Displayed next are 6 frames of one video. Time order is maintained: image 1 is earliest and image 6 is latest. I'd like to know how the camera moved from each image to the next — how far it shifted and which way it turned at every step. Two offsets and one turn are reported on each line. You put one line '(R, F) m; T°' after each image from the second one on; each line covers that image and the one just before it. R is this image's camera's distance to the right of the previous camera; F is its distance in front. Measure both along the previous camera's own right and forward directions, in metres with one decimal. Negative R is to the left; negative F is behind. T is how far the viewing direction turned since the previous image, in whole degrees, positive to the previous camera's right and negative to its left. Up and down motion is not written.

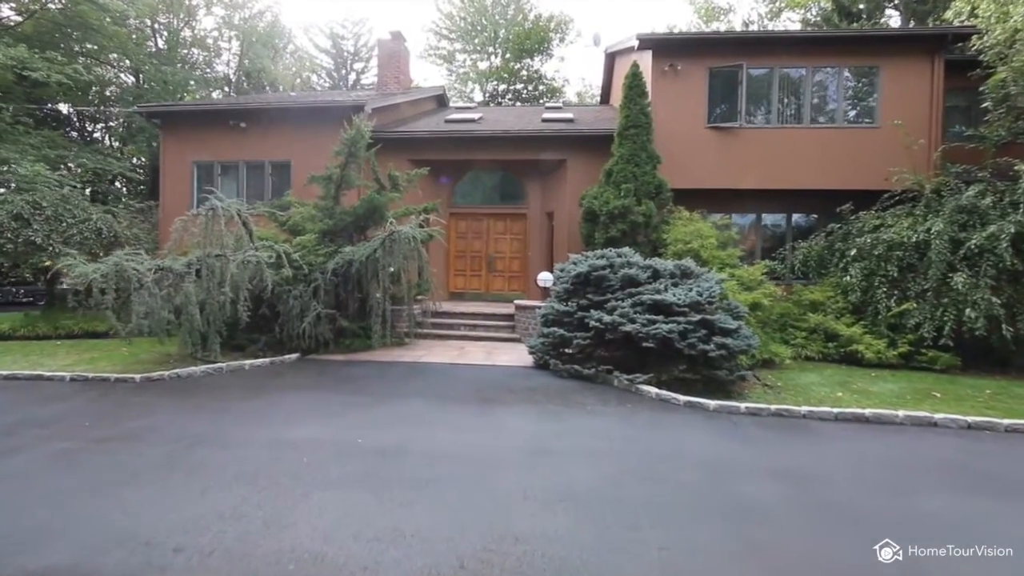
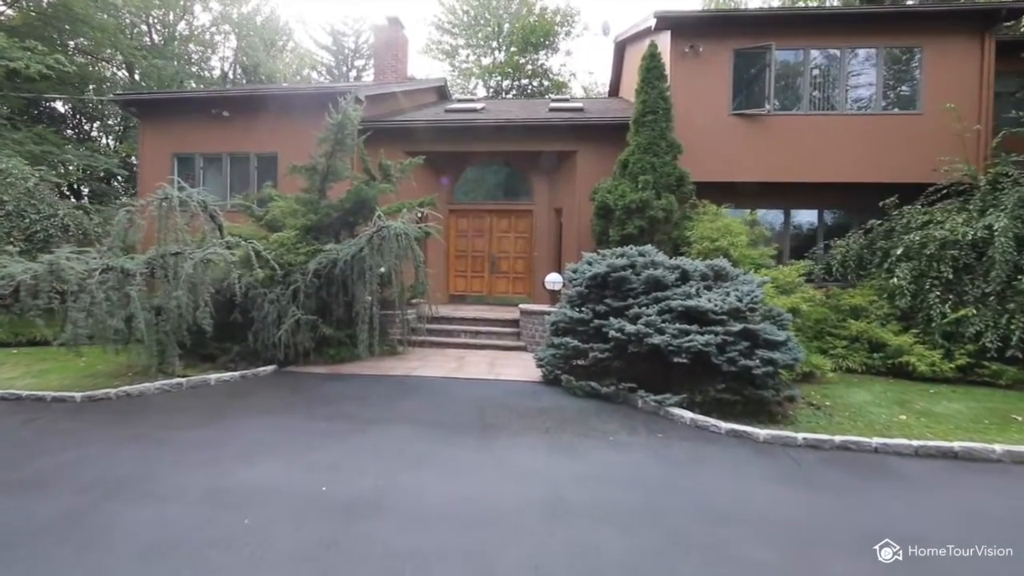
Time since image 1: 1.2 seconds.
(0.0, +1.2) m; 0°
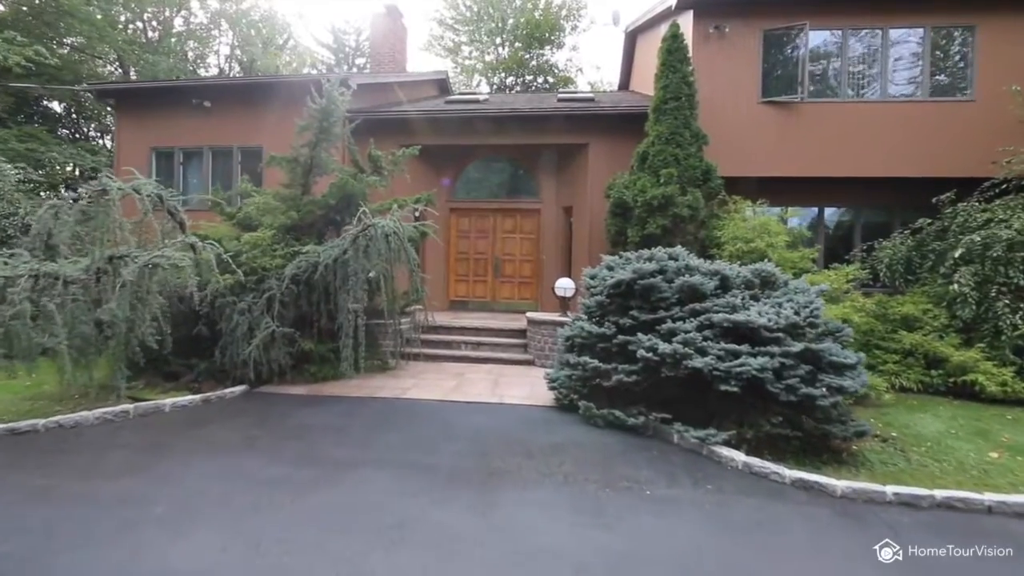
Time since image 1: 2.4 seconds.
(-0.1, +1.2) m; 0°
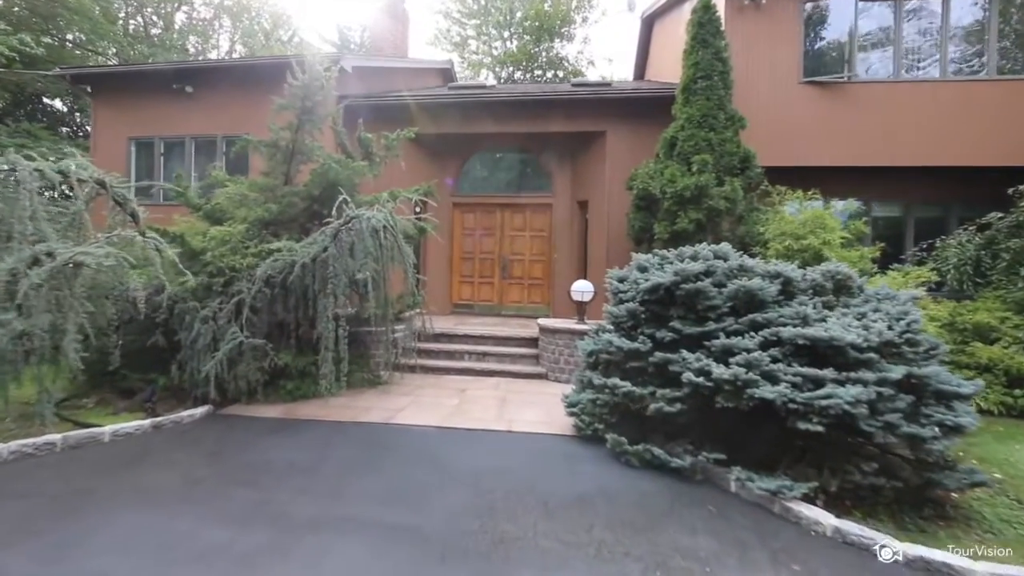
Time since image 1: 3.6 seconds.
(-0.1, +1.2) m; -1°
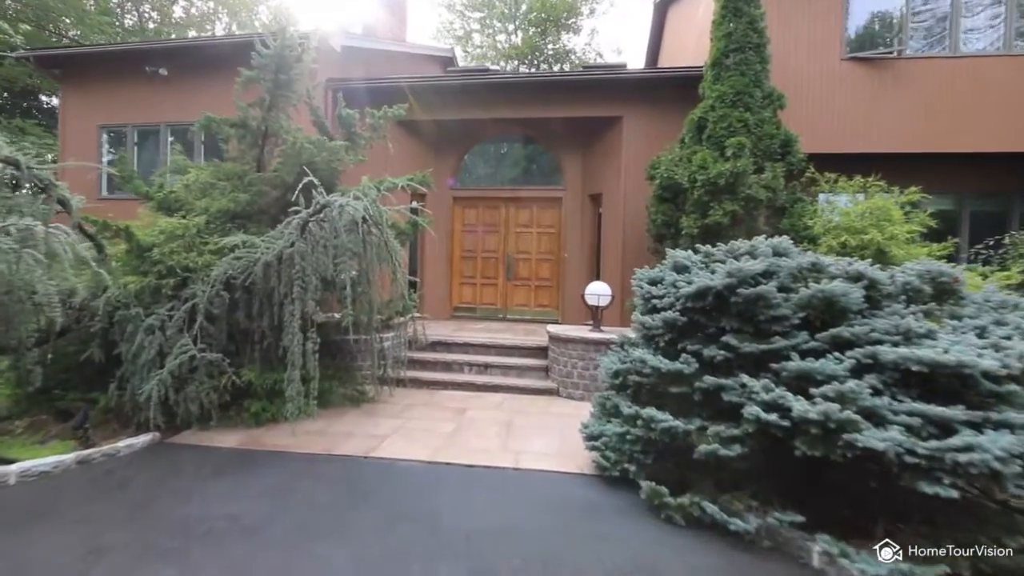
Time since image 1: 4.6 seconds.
(0.0, +1.1) m; 0°
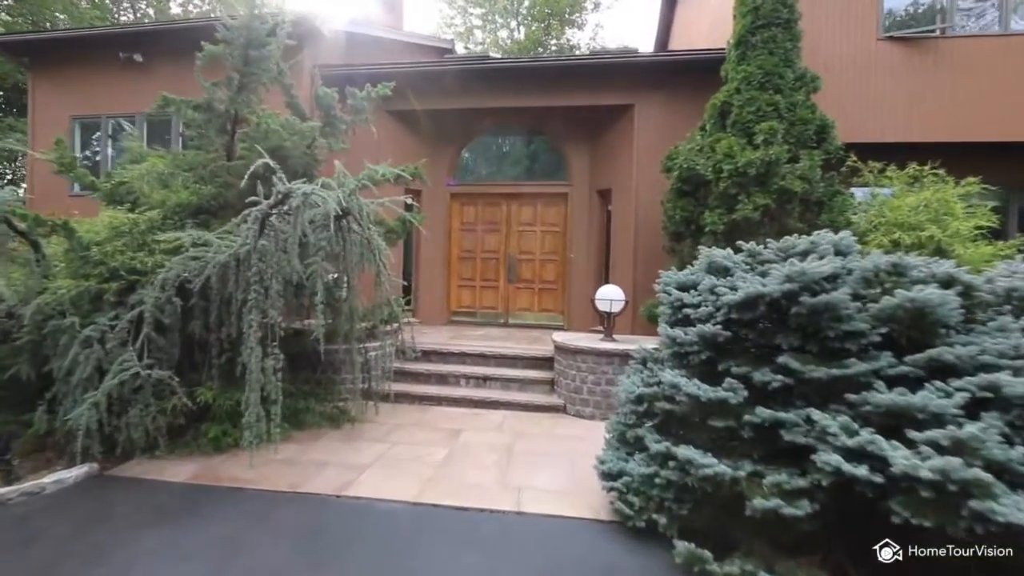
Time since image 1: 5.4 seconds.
(0.0, +0.8) m; 0°
